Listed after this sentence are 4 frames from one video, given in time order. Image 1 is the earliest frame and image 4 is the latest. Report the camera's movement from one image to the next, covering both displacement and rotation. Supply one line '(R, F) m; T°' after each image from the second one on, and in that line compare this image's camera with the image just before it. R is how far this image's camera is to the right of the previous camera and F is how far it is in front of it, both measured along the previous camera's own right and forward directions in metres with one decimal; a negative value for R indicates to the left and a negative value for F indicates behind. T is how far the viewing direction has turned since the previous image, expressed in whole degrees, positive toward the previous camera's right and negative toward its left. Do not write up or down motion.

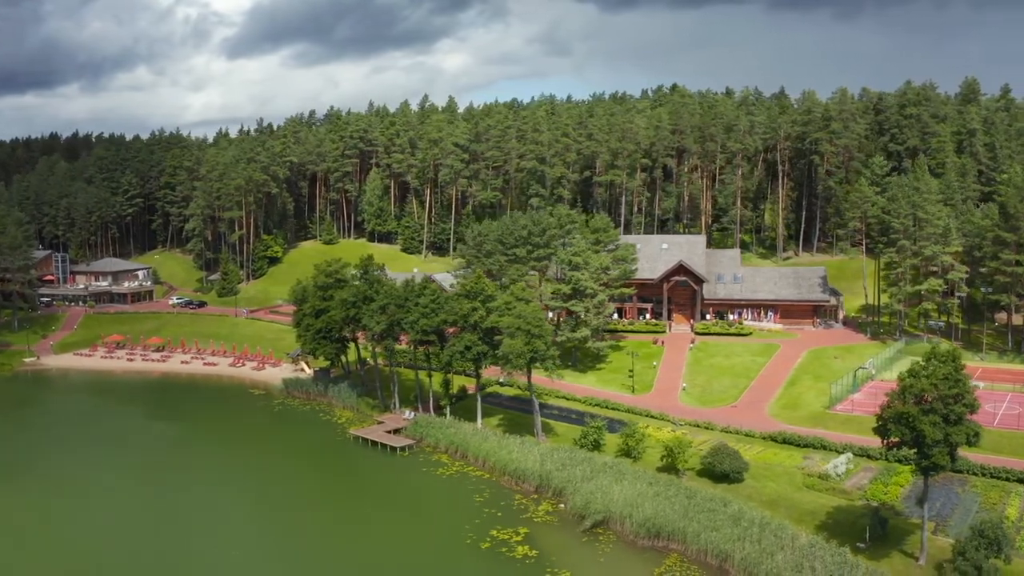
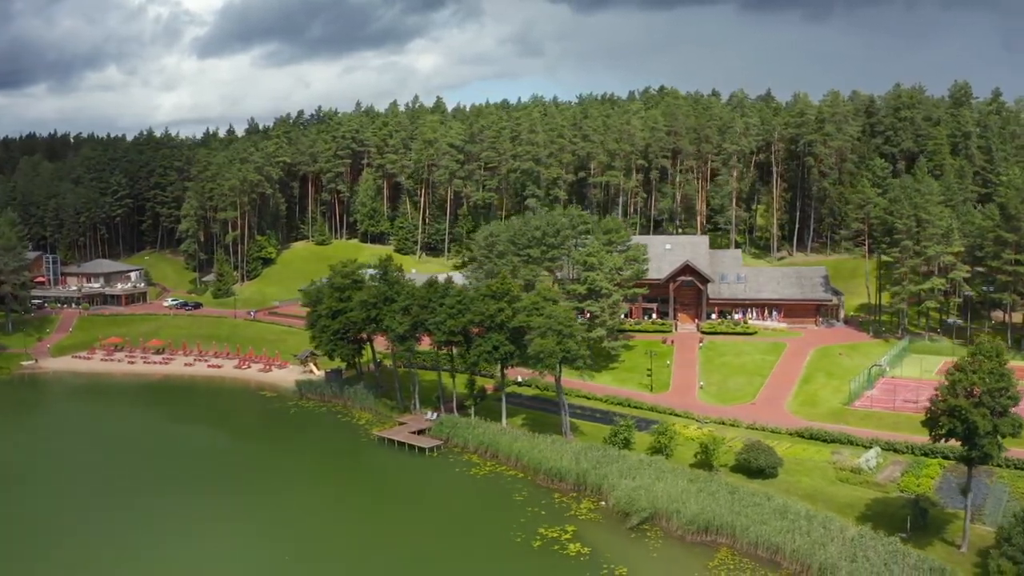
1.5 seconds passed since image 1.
(-3.9, -0.5) m; +2°
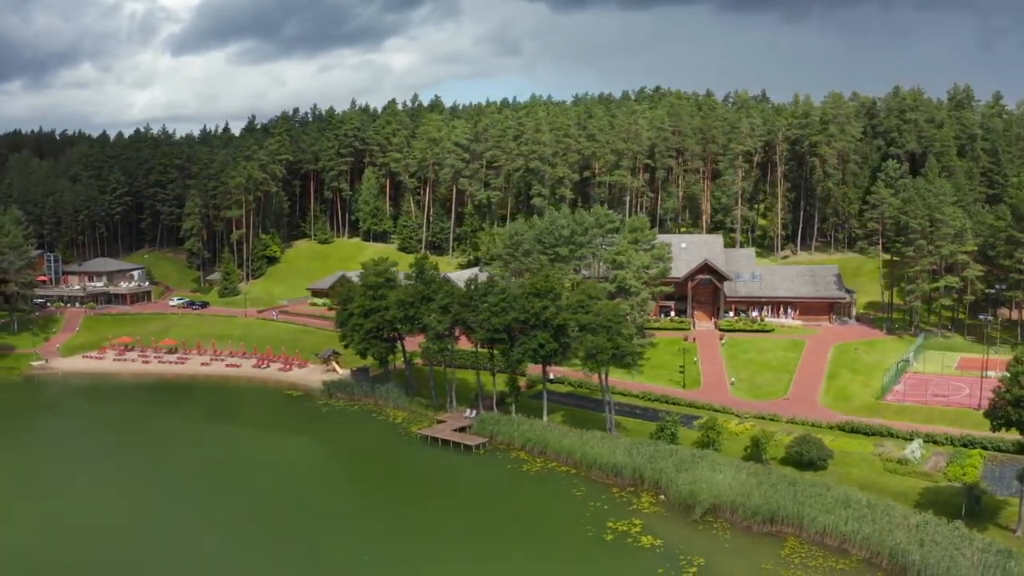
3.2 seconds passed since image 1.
(-5.1, -0.9) m; +2°
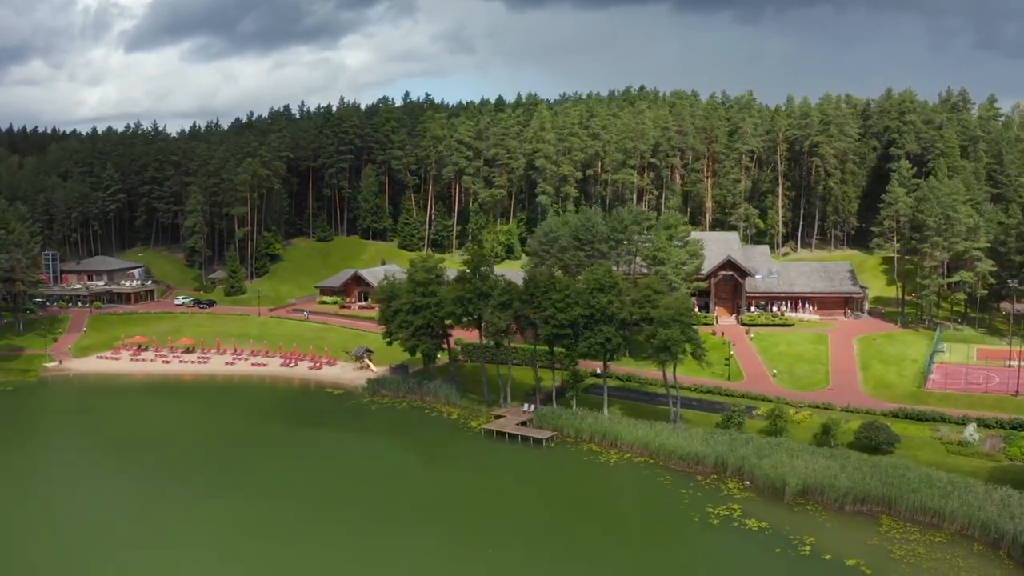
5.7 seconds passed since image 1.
(-8.3, -1.4) m; +3°
